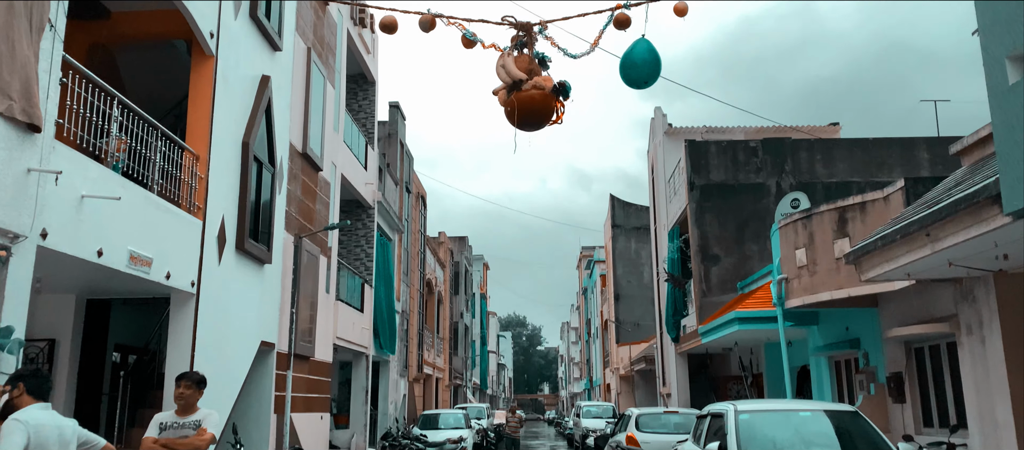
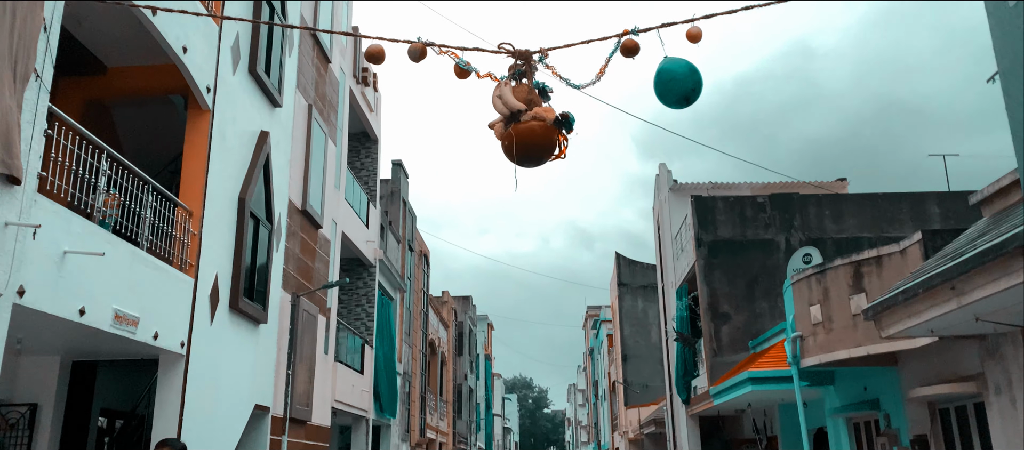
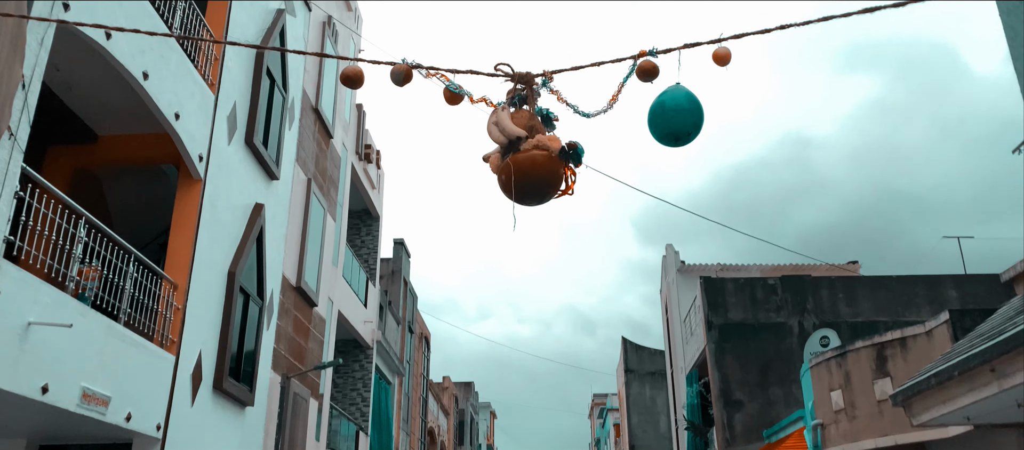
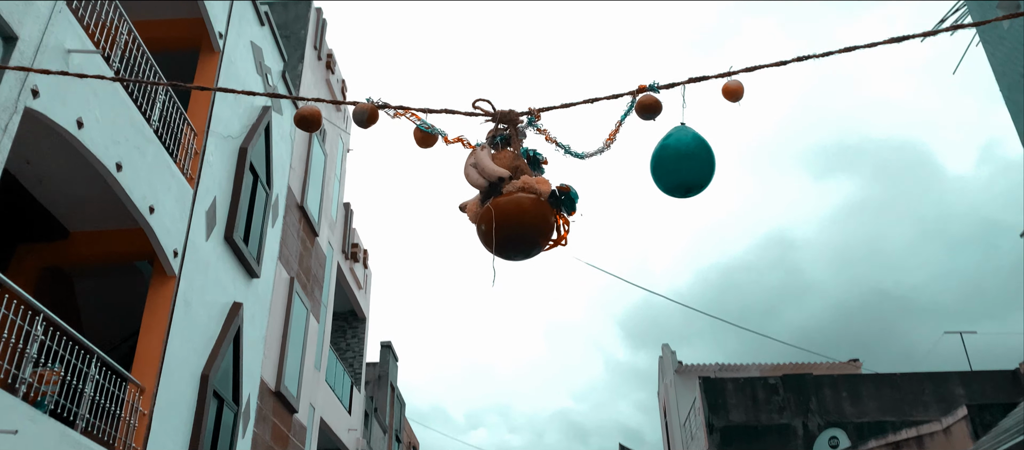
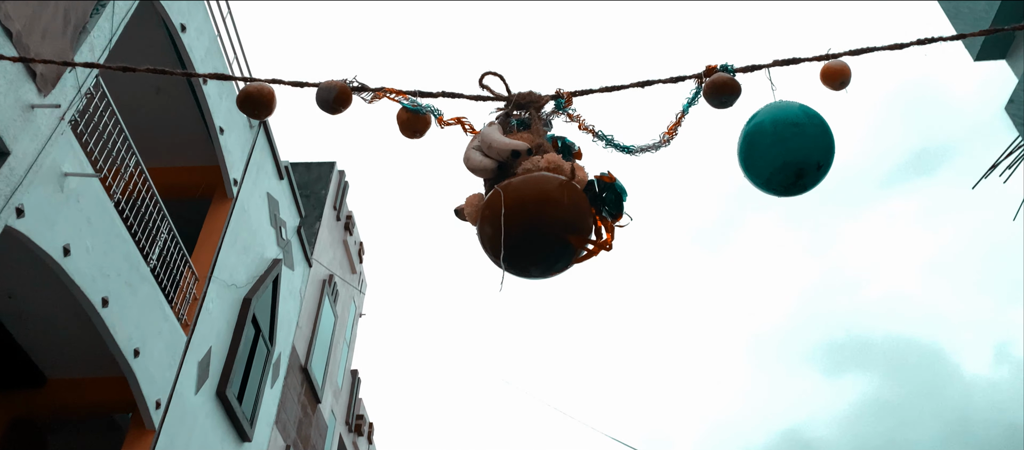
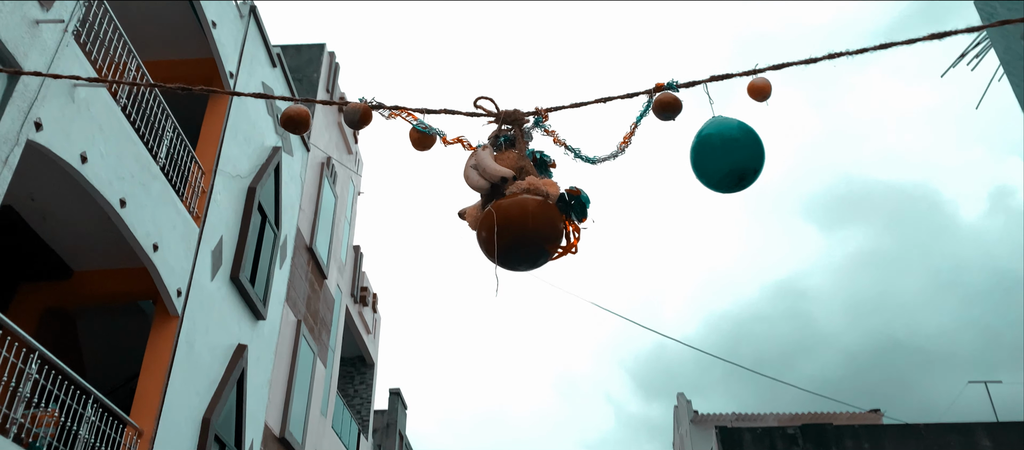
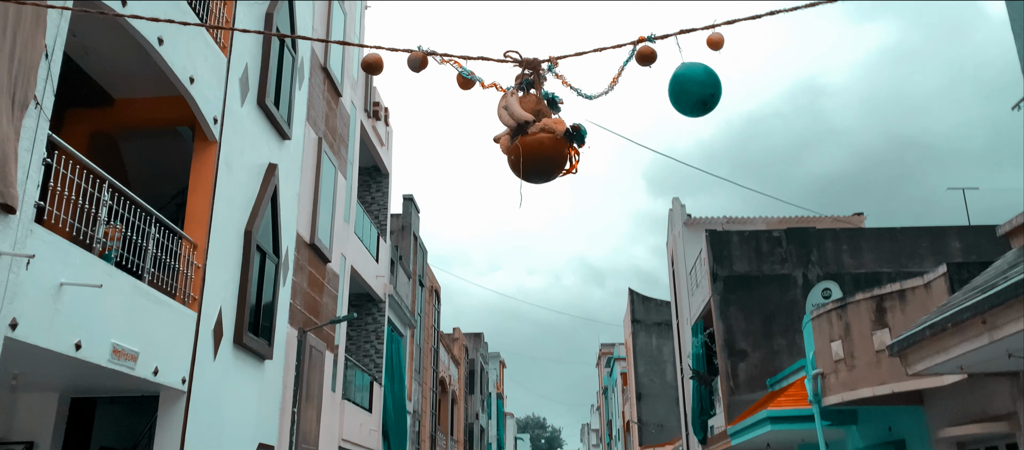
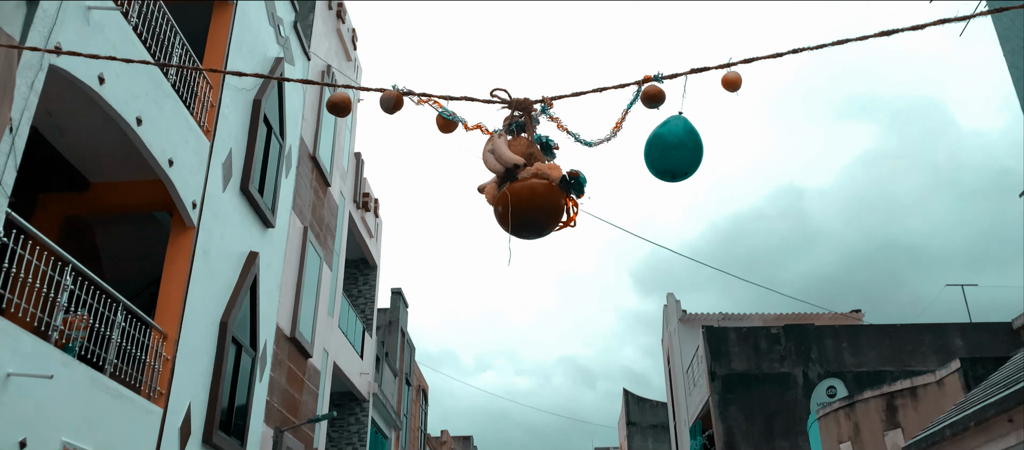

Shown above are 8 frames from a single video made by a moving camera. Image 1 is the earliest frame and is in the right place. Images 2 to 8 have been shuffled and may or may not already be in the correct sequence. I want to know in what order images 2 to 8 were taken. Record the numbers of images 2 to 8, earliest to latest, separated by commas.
2, 7, 3, 8, 4, 6, 5
